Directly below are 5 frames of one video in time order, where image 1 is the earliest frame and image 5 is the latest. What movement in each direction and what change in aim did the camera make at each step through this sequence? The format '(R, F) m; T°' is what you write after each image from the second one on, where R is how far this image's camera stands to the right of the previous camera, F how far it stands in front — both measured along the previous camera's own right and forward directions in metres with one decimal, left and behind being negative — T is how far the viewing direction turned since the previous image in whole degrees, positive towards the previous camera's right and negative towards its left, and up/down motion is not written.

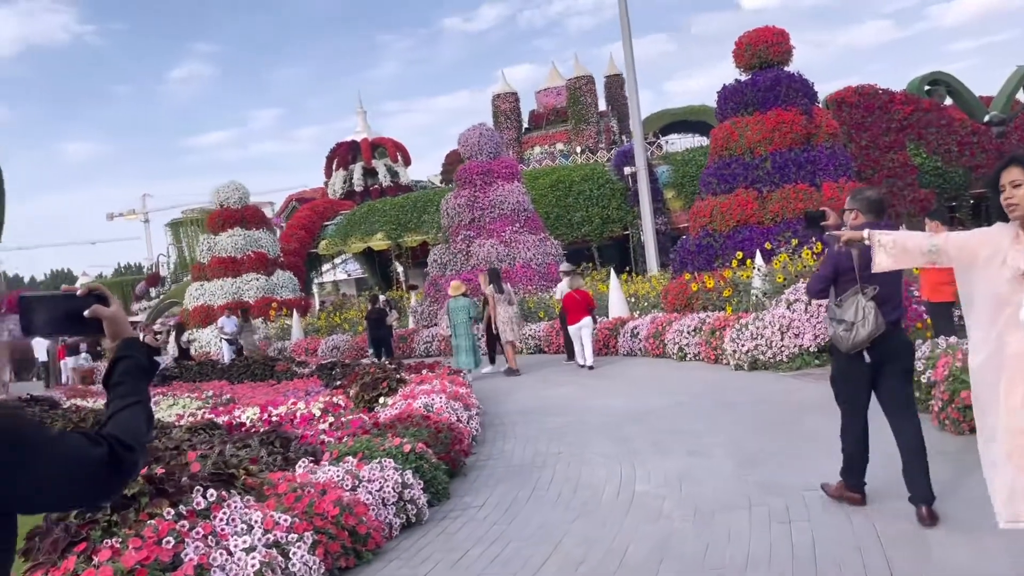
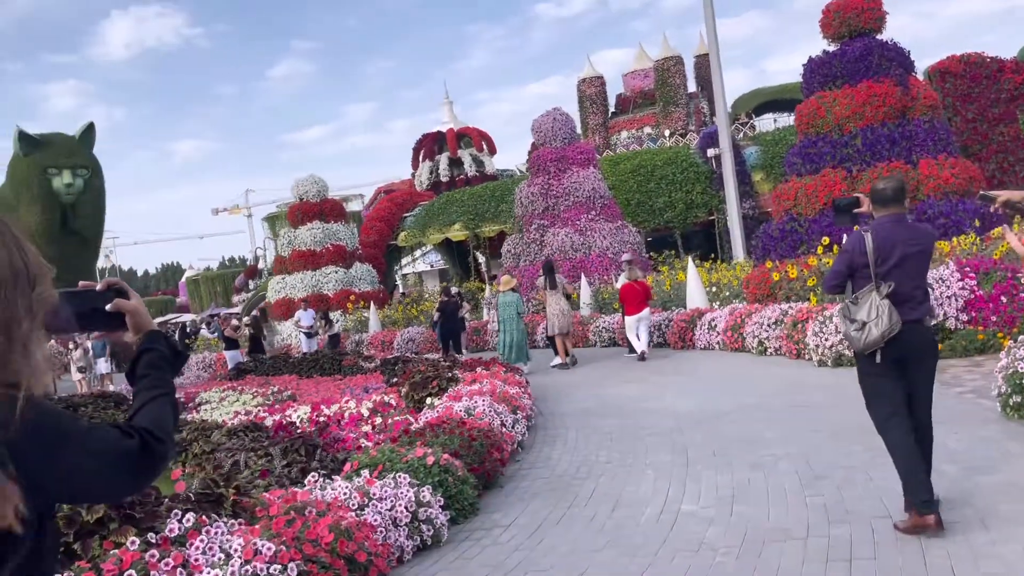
(+0.3, +0.5) m; -6°
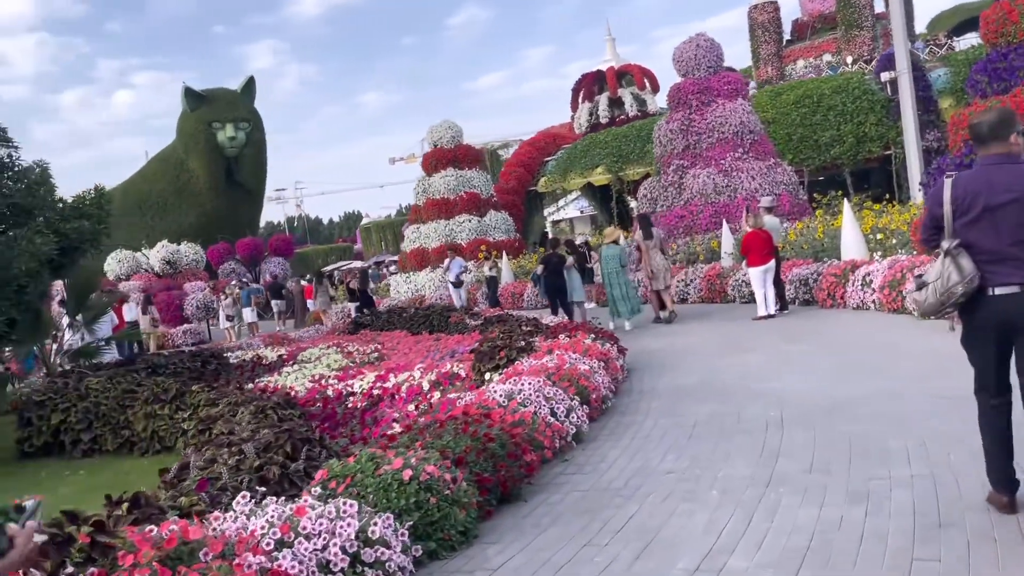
(+0.7, +1.3) m; -12°
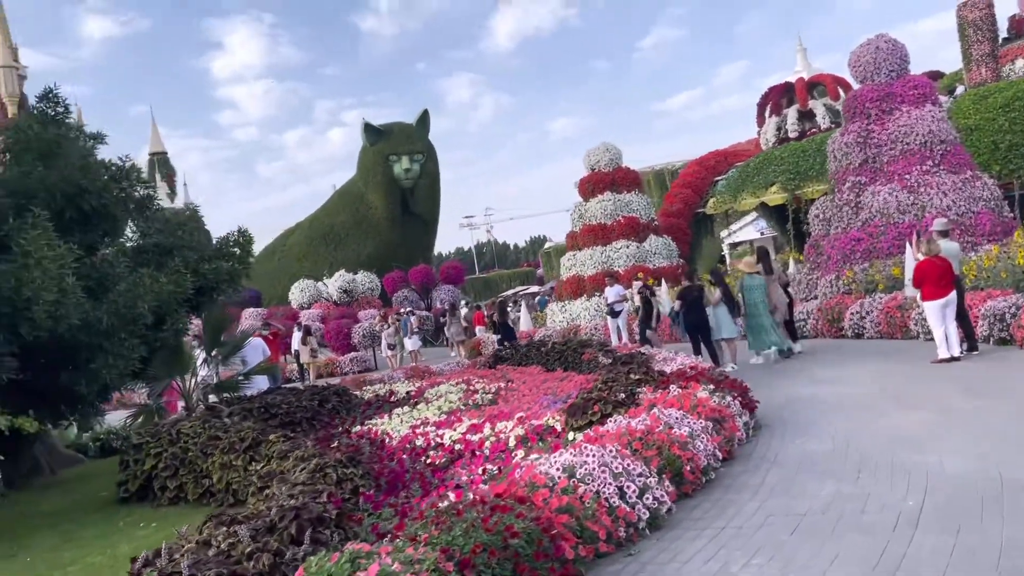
(+0.7, +0.8) m; -13°
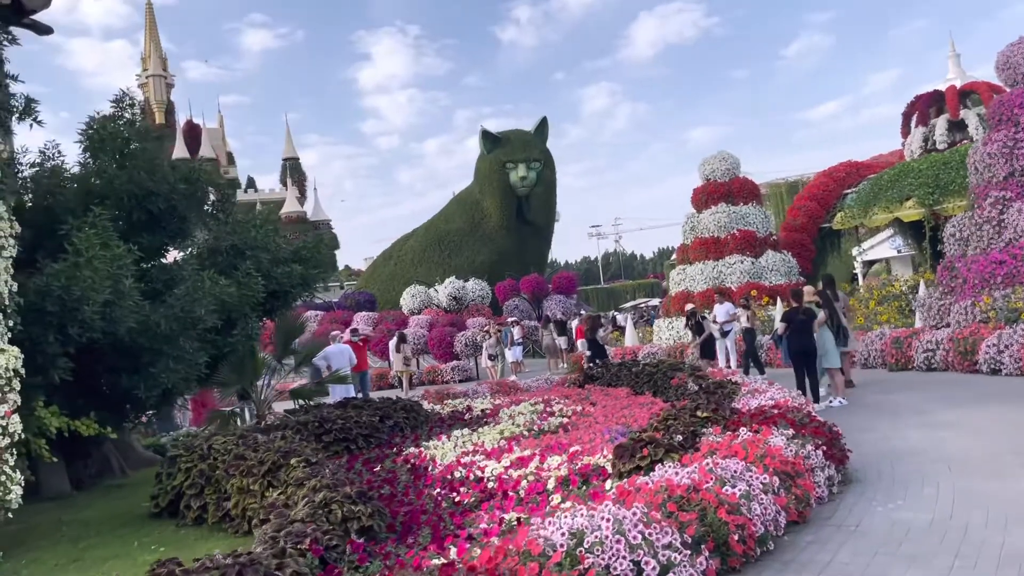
(+0.5, +0.7) m; -9°
